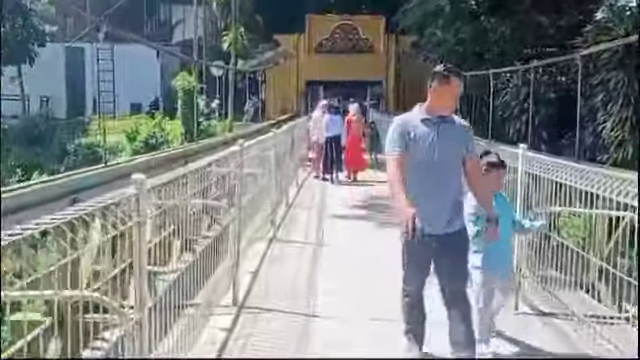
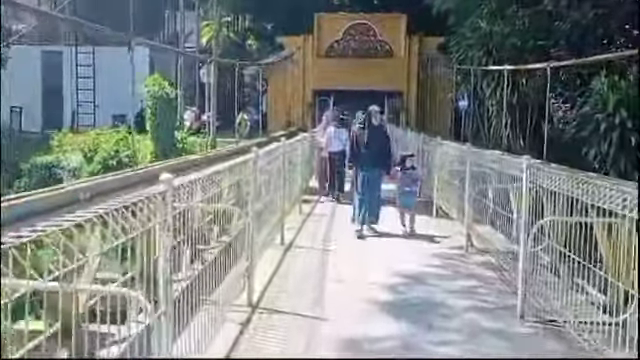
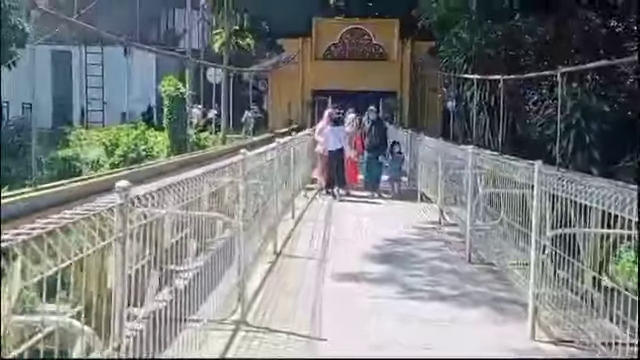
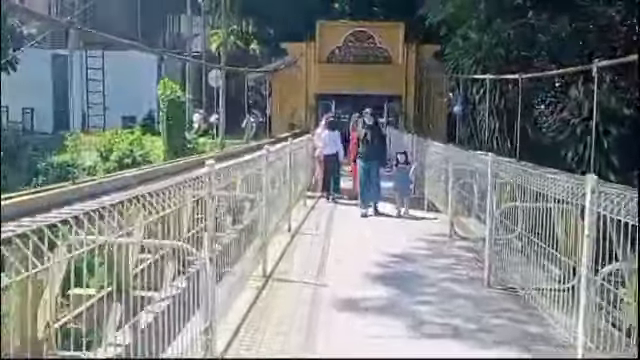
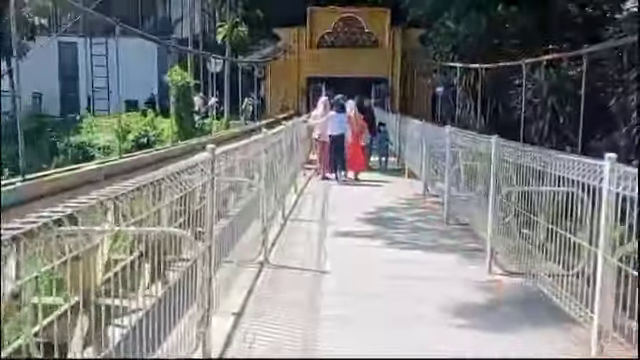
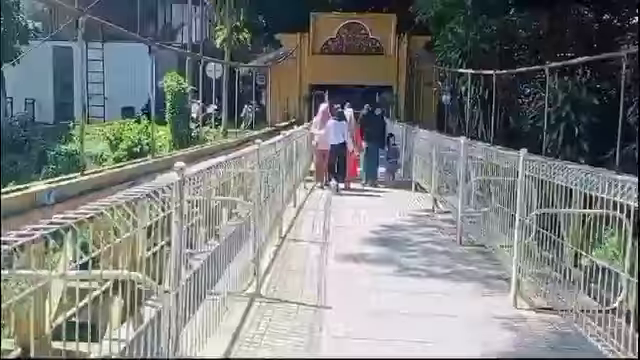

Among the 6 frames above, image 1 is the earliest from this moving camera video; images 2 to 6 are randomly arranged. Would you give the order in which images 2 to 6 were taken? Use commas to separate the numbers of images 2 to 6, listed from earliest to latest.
5, 6, 3, 4, 2
